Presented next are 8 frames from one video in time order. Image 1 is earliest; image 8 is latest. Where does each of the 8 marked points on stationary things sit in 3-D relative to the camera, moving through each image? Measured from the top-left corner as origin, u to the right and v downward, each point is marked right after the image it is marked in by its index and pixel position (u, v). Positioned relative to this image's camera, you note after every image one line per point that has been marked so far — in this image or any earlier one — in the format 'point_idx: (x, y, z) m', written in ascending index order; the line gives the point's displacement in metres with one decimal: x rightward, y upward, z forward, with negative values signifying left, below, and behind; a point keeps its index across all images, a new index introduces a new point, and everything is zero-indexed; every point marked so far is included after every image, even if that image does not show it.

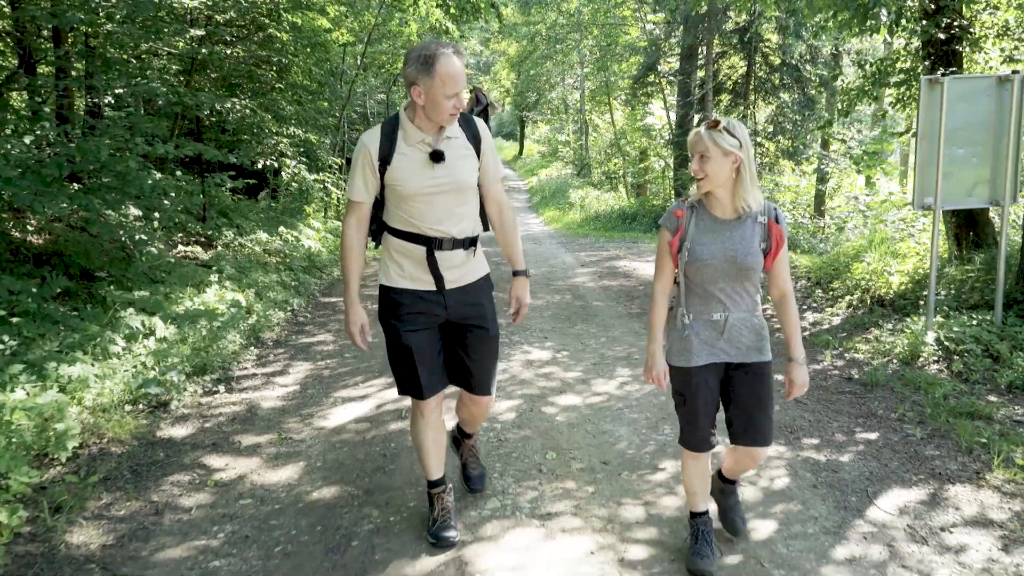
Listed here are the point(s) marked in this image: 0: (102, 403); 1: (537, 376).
0: (-2.2, -0.6, +4.7) m
1: (+0.2, -0.6, +5.7) m
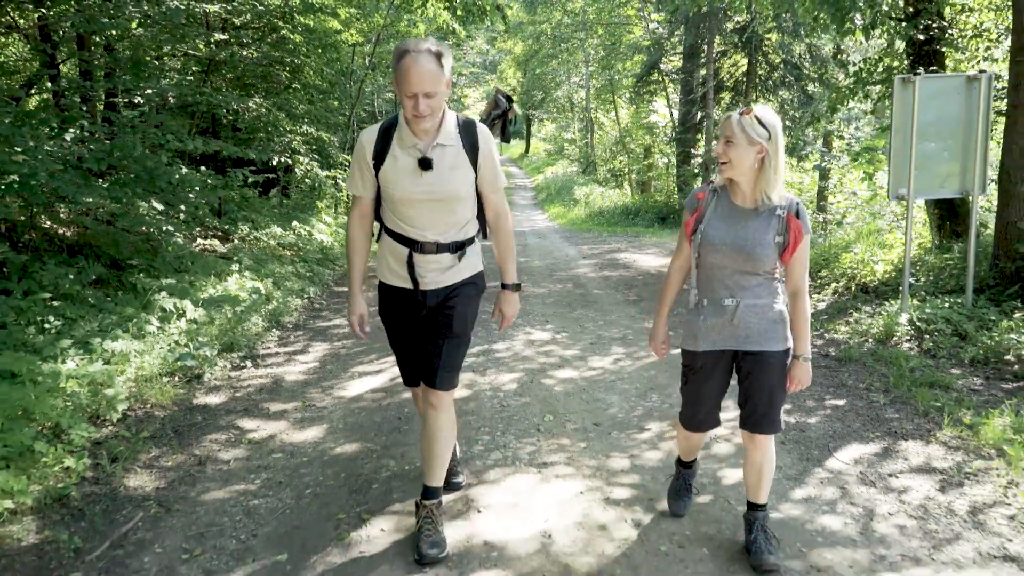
0: (-2.2, -0.5, +5.2) m
1: (+0.2, -0.5, +6.2) m
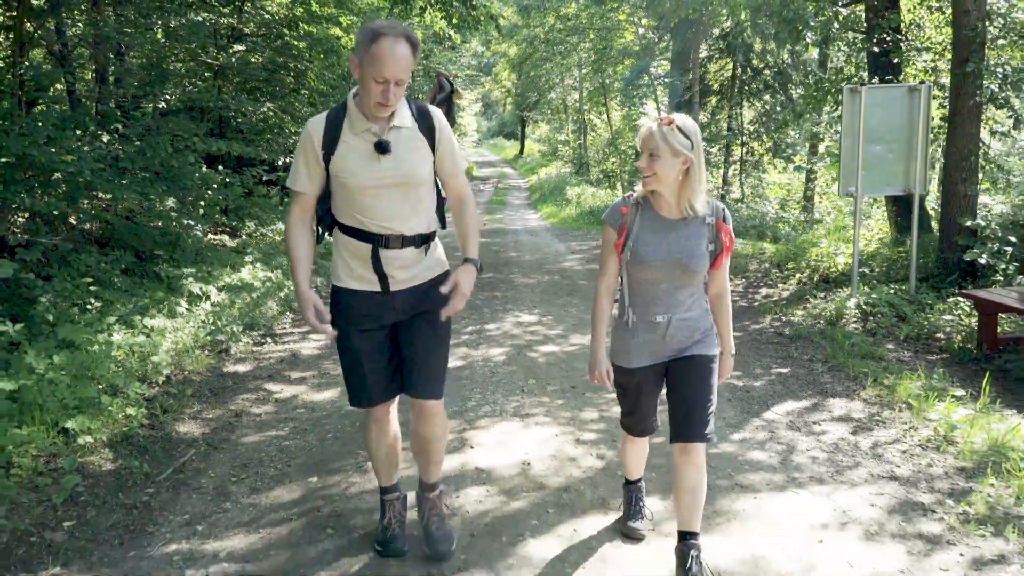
0: (-2.3, -0.4, +6.0) m
1: (+0.1, -0.3, +7.0) m
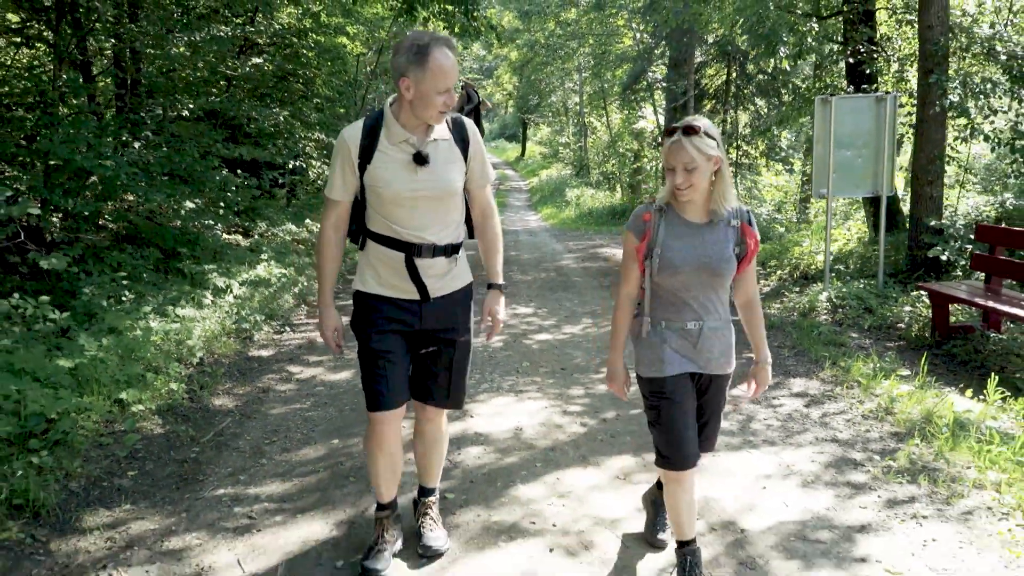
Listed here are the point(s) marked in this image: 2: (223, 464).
0: (-2.3, -0.3, +6.6) m
1: (+0.1, -0.3, +7.6) m
2: (-1.4, -0.8, +4.2) m
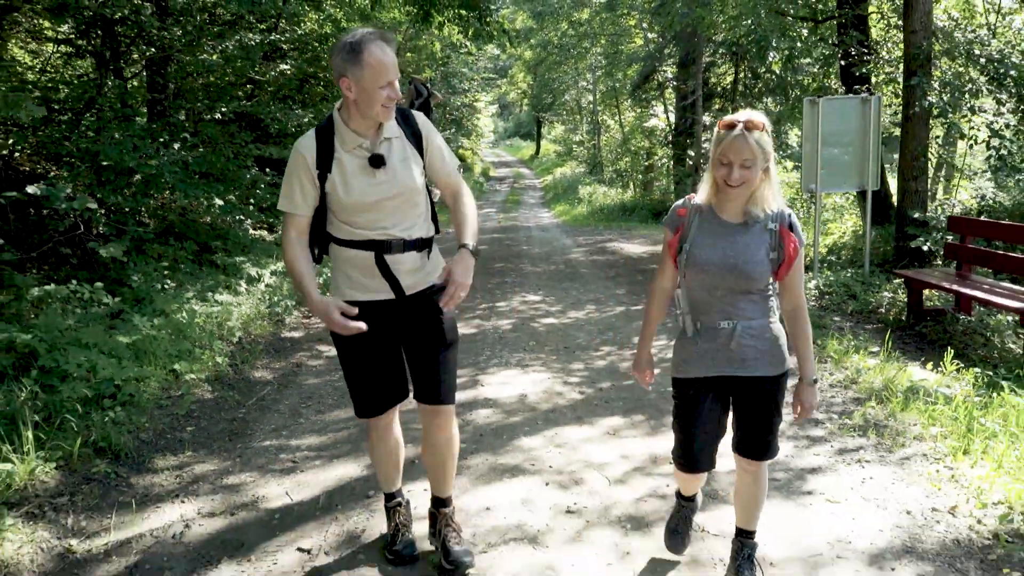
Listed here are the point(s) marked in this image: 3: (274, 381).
0: (-2.2, -0.2, +7.3) m
1: (+0.2, -0.2, +8.2) m
2: (-1.4, -0.7, +4.9) m
3: (-1.6, -0.6, +5.8) m
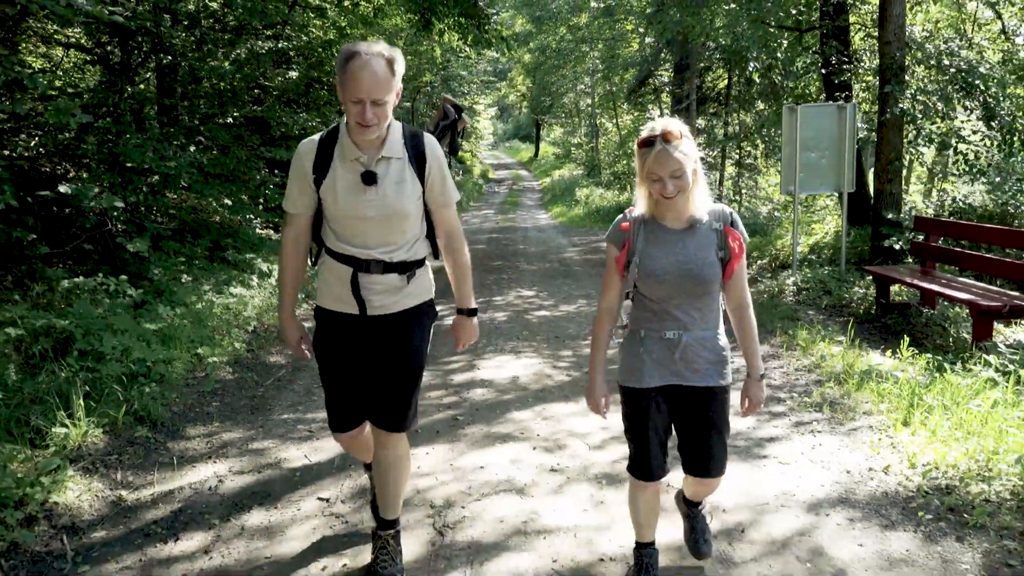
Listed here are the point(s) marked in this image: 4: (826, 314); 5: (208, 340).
0: (-2.3, -0.2, +7.8) m
1: (+0.1, -0.1, +8.7) m
2: (-1.4, -0.7, +5.4) m
3: (-1.6, -0.6, +6.3) m
4: (+2.8, -0.2, +7.9) m
5: (-2.2, -0.4, +6.2) m
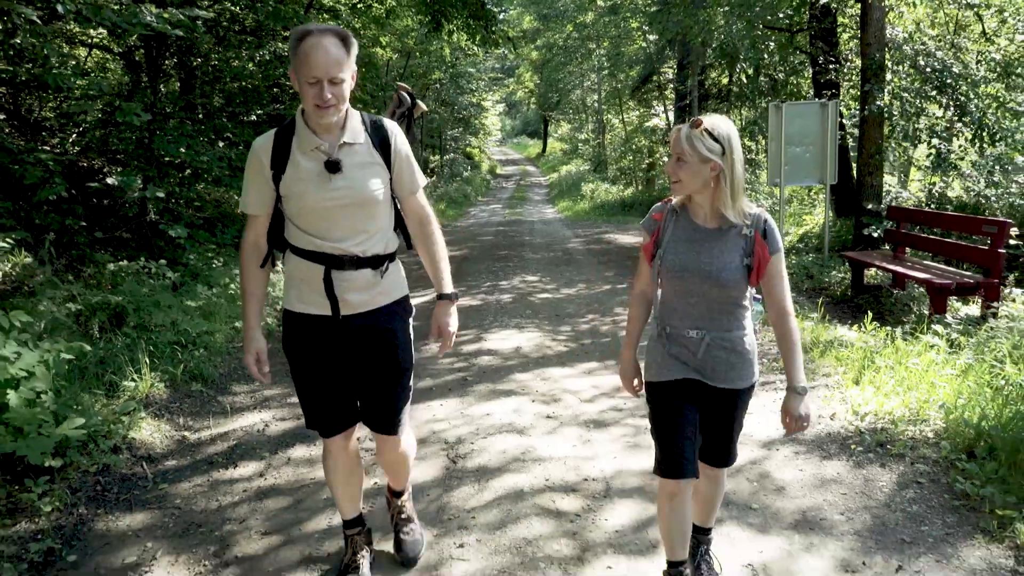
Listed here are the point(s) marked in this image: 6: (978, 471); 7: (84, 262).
0: (-2.2, 0.0, +8.5) m
1: (+0.2, 0.0, +9.4) m
2: (-1.4, -0.5, +6.1) m
3: (-1.6, -0.4, +7.0) m
4: (+2.9, -0.1, +8.6) m
5: (-2.1, -0.2, +7.0) m
6: (+2.0, -0.8, +3.7) m
7: (-3.7, +0.2, +7.5) m
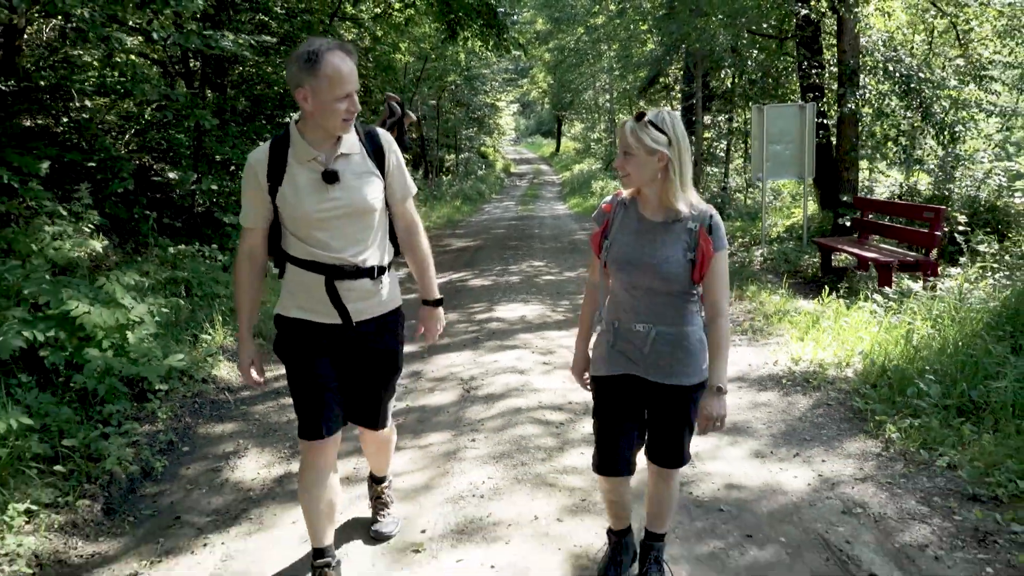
0: (-2.1, +0.2, +9.7) m
1: (+0.3, +0.2, +10.6) m
2: (-1.3, -0.3, +7.3) m
3: (-1.5, -0.2, +8.1) m
4: (+3.0, +0.1, +9.6) m
5: (-2.1, 0.0, +8.1) m
6: (+2.0, -0.6, +4.8) m
7: (-3.6, +0.4, +8.7) m
